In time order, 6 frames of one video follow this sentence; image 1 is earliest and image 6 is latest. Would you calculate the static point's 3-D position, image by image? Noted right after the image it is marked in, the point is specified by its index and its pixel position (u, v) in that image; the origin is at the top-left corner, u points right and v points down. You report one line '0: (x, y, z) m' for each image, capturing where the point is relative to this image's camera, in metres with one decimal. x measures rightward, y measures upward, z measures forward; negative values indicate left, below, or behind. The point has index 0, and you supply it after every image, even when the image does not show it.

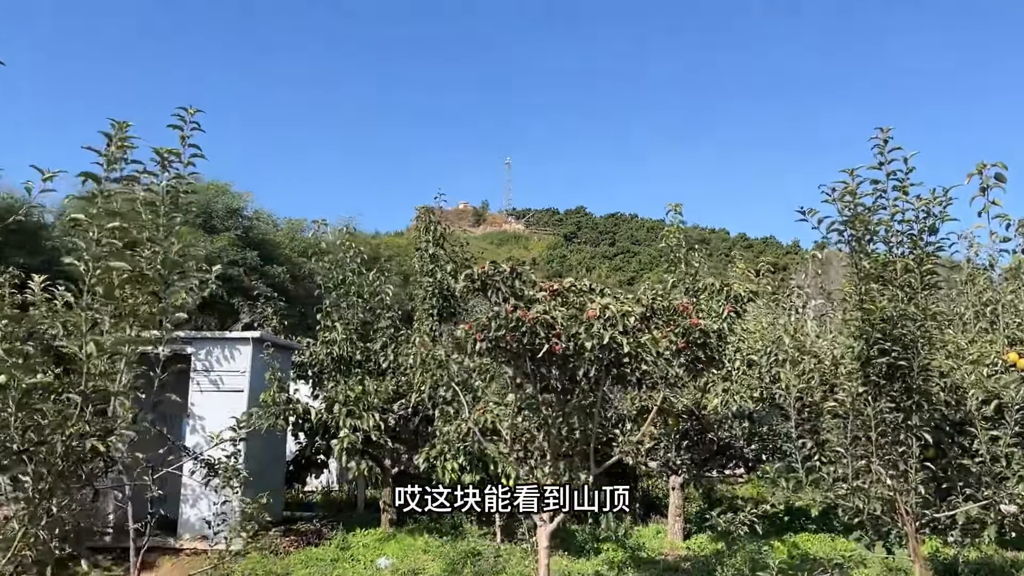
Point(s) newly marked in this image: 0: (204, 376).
0: (-2.7, -0.8, +6.1) m
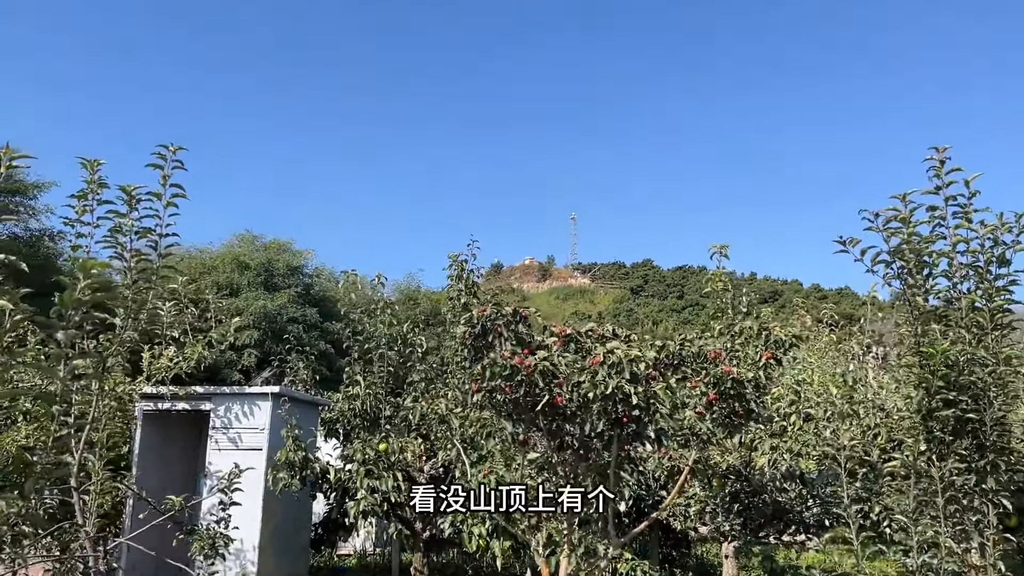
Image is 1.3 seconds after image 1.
0: (-2.4, -1.2, +5.9) m
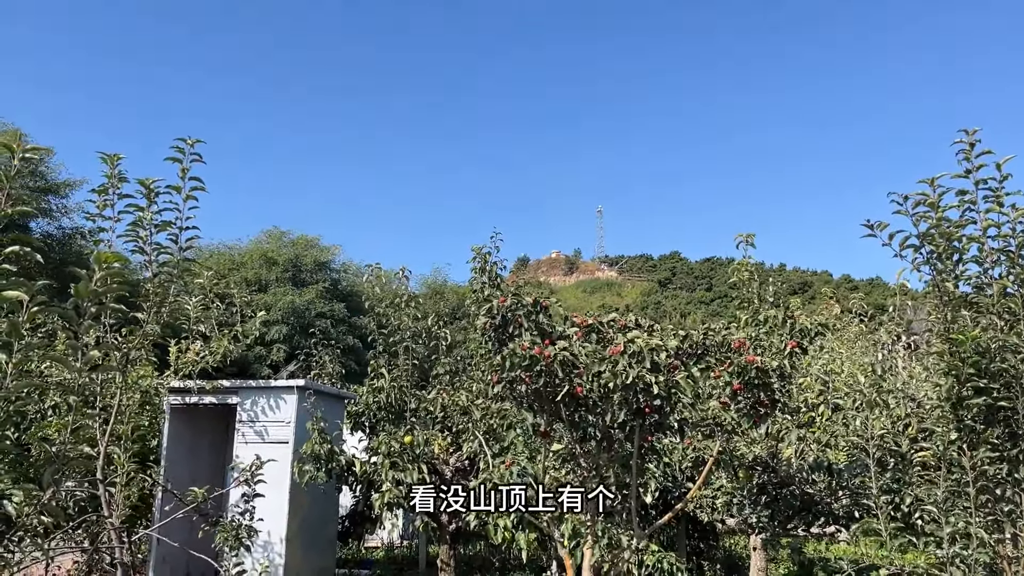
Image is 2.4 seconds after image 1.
0: (-2.2, -1.2, +6.0) m
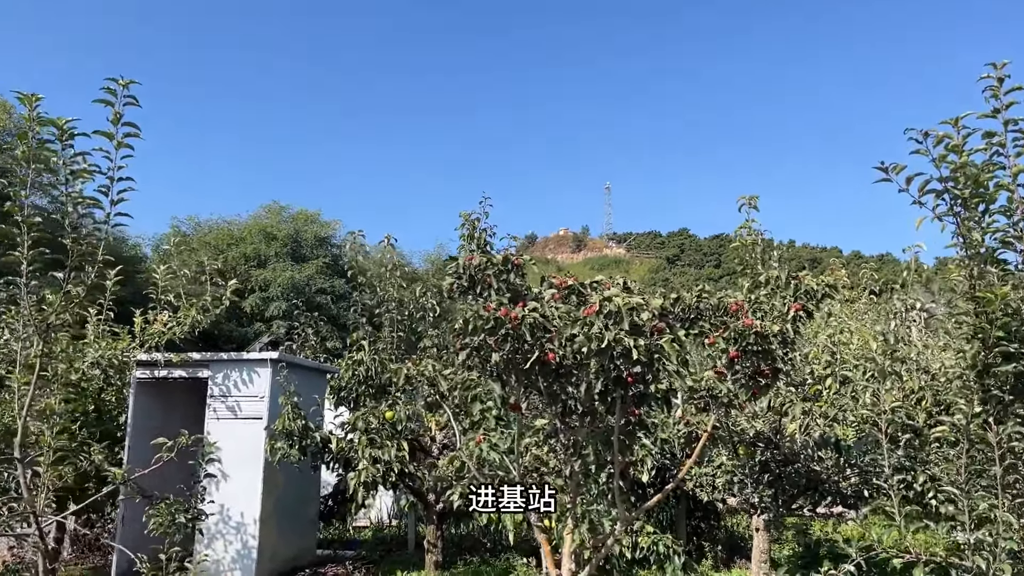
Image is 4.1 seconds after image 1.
0: (-2.3, -0.9, +5.7) m
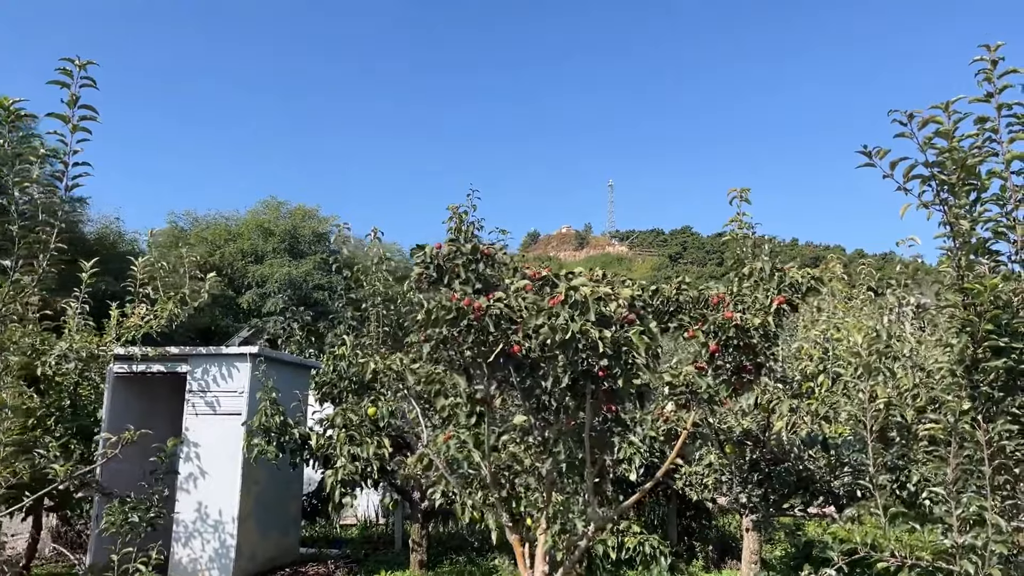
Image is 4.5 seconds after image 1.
0: (-2.5, -0.9, +5.6) m
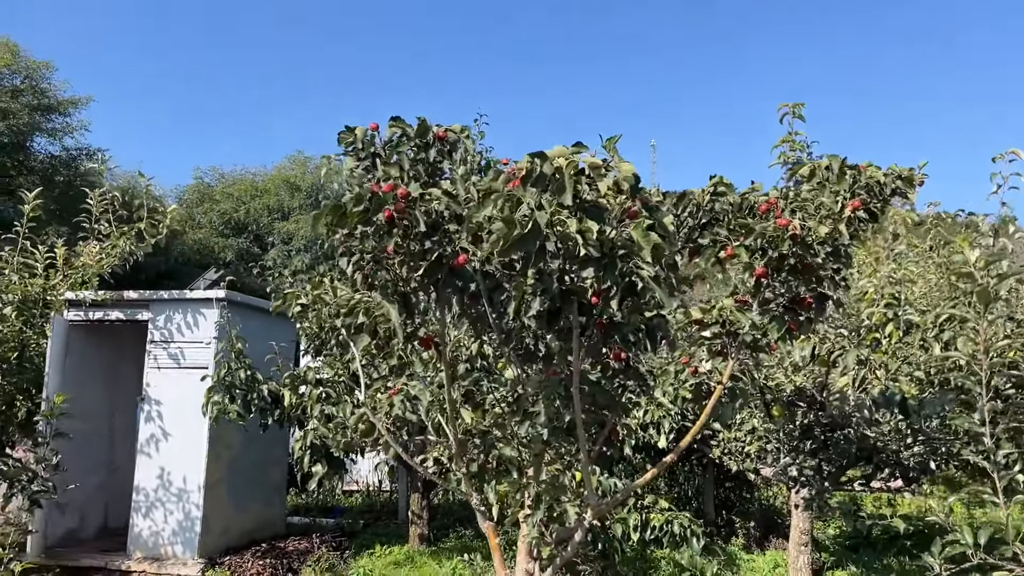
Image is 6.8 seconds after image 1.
0: (-2.4, -0.4, +4.9) m
